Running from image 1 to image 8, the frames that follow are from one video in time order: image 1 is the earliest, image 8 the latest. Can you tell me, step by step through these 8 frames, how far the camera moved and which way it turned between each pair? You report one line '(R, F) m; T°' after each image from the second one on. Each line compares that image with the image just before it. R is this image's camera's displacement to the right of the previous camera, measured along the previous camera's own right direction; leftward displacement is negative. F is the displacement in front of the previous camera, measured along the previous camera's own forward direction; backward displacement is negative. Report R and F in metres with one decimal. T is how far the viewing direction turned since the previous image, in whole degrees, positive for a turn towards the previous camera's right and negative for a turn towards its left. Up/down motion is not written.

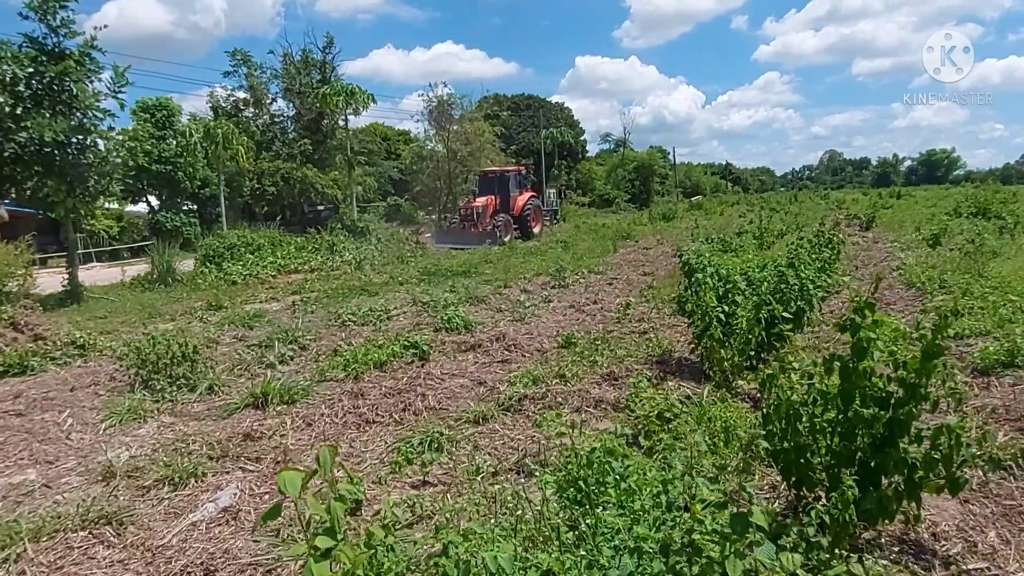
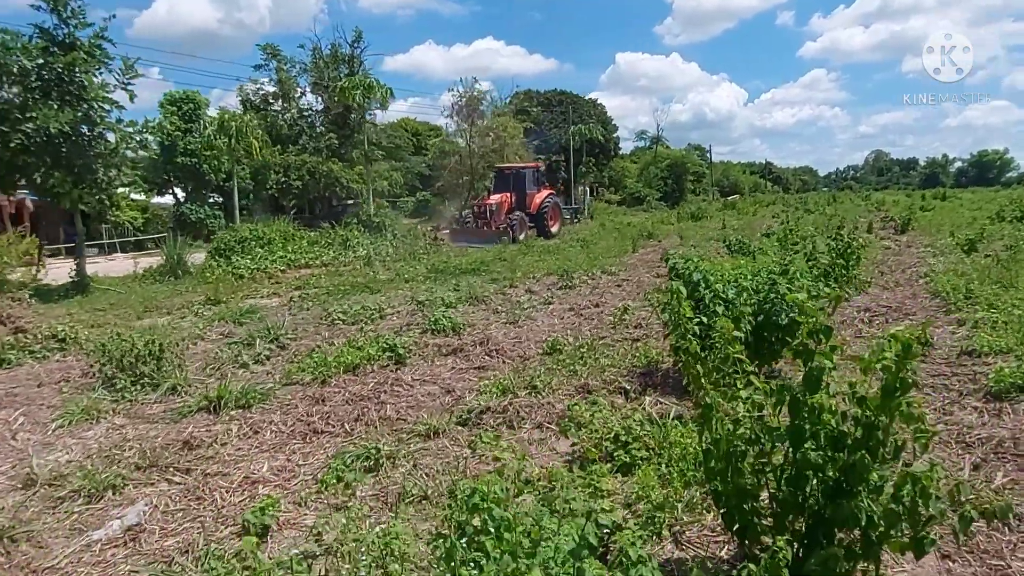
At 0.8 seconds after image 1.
(+0.4, +0.3) m; -3°
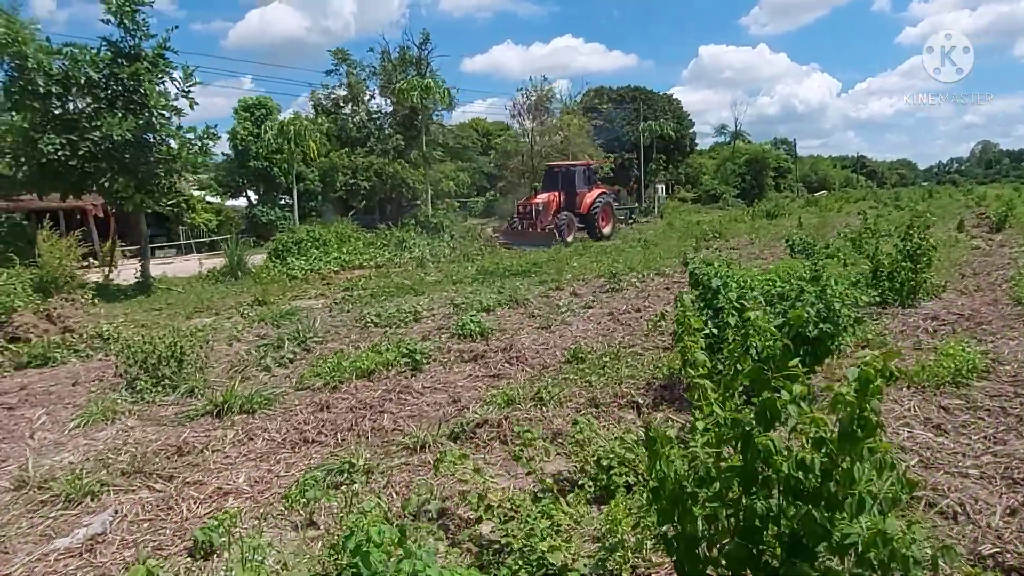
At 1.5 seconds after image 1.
(+0.4, +0.3) m; -6°
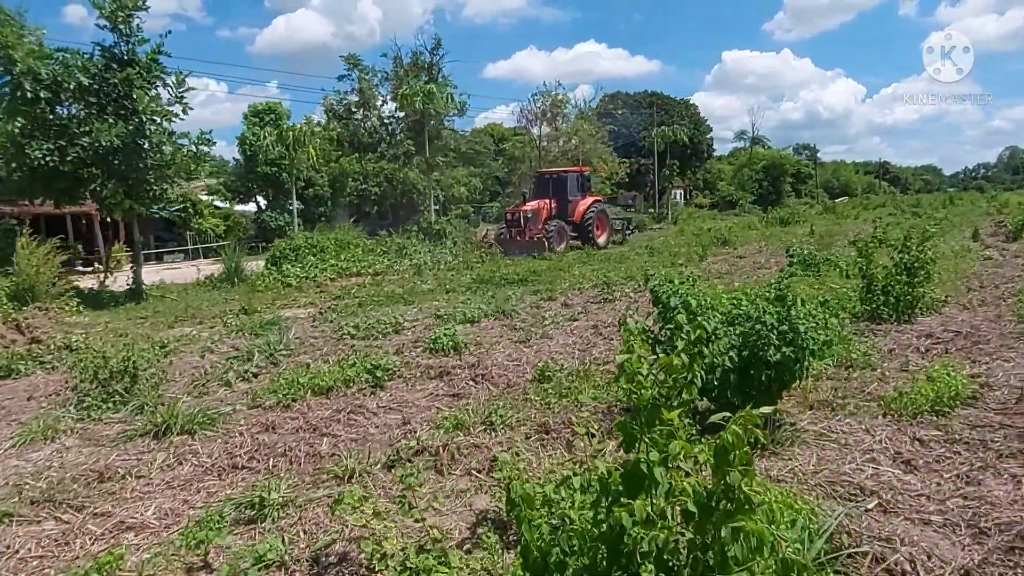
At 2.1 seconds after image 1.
(+0.4, +0.2) m; -2°
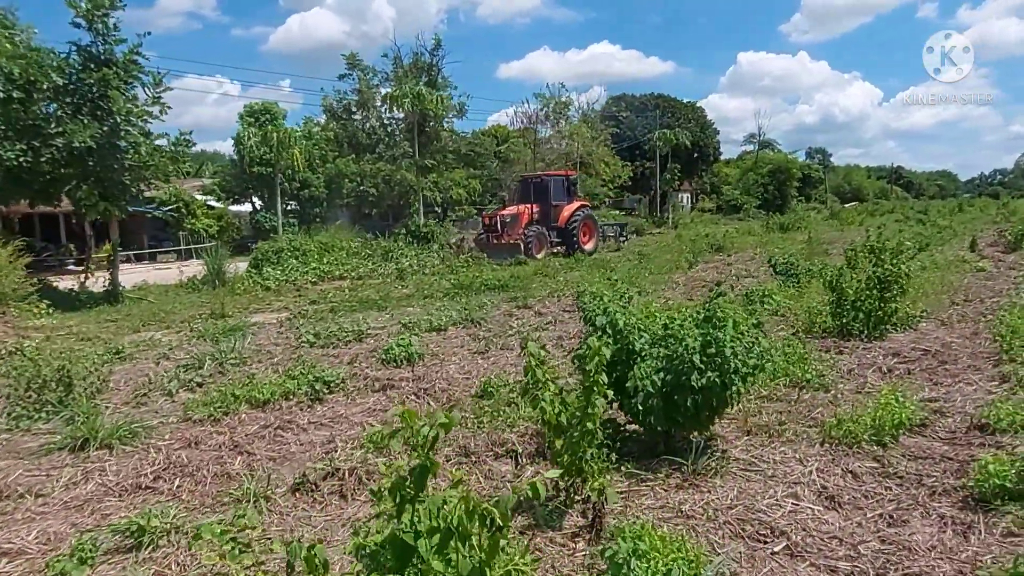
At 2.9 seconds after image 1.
(+0.5, +0.2) m; -1°
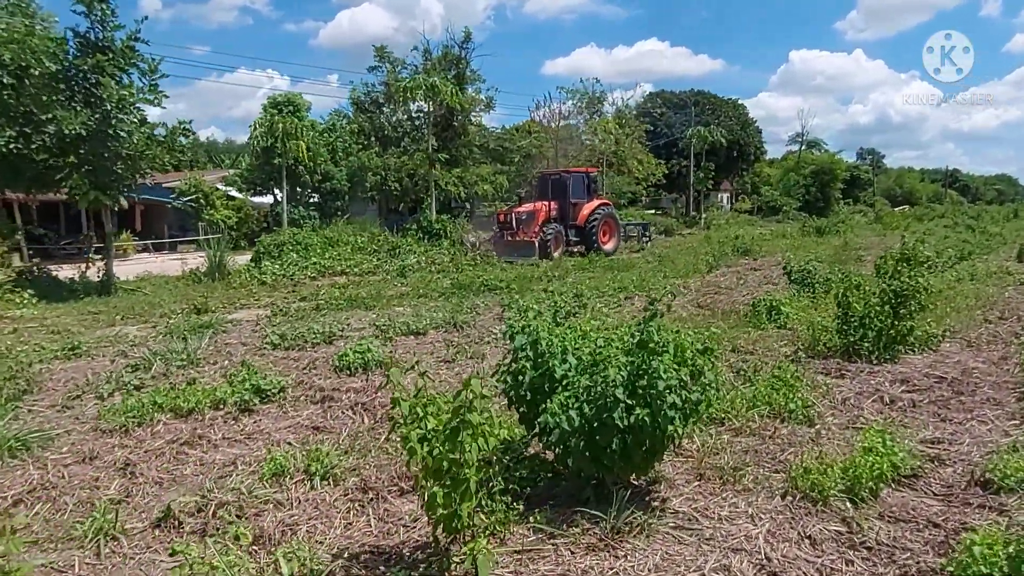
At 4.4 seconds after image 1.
(+0.6, +0.6) m; -3°
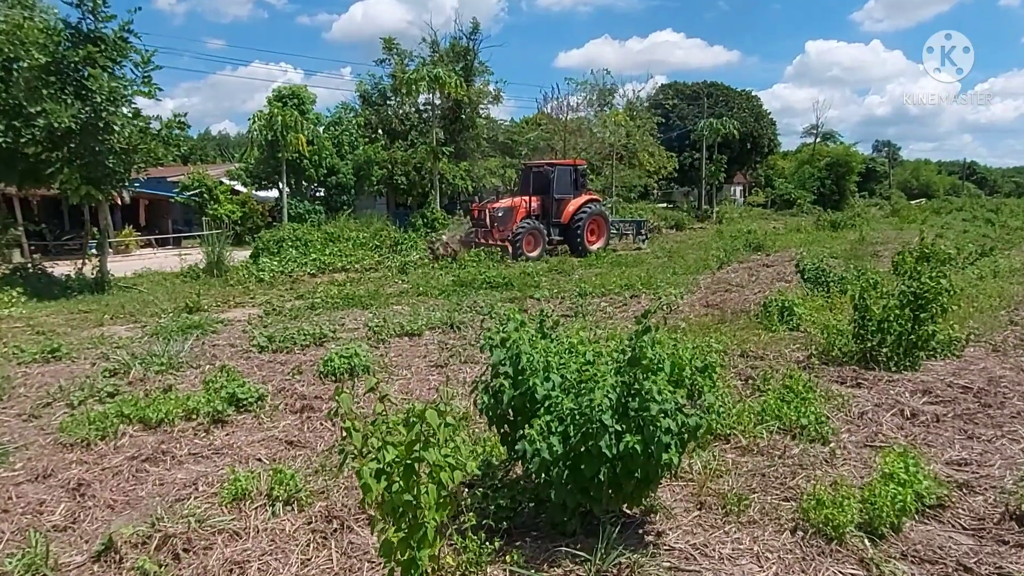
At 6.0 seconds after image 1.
(+0.1, +0.3) m; -1°
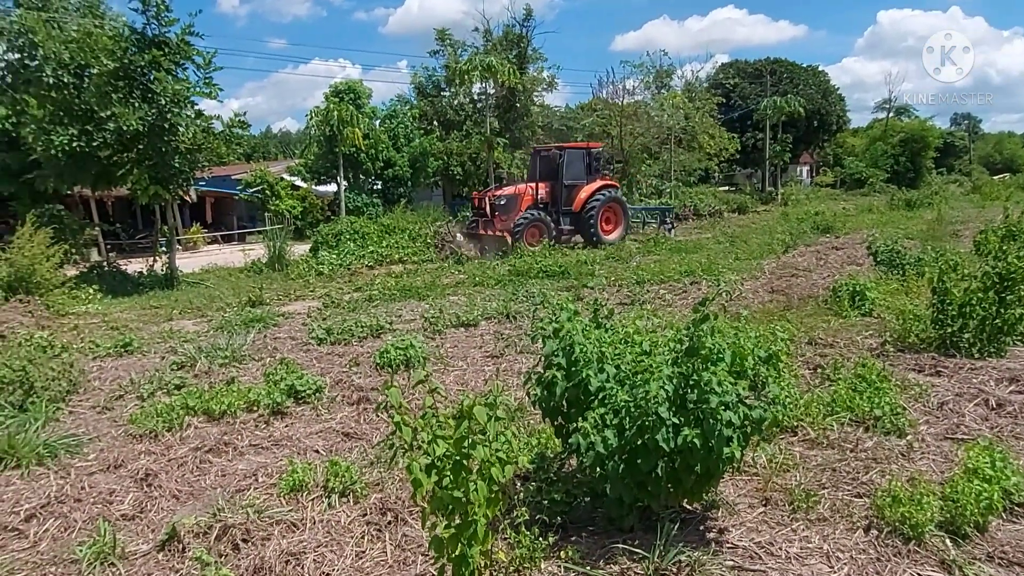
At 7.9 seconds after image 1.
(0.0, +0.1) m; -5°
